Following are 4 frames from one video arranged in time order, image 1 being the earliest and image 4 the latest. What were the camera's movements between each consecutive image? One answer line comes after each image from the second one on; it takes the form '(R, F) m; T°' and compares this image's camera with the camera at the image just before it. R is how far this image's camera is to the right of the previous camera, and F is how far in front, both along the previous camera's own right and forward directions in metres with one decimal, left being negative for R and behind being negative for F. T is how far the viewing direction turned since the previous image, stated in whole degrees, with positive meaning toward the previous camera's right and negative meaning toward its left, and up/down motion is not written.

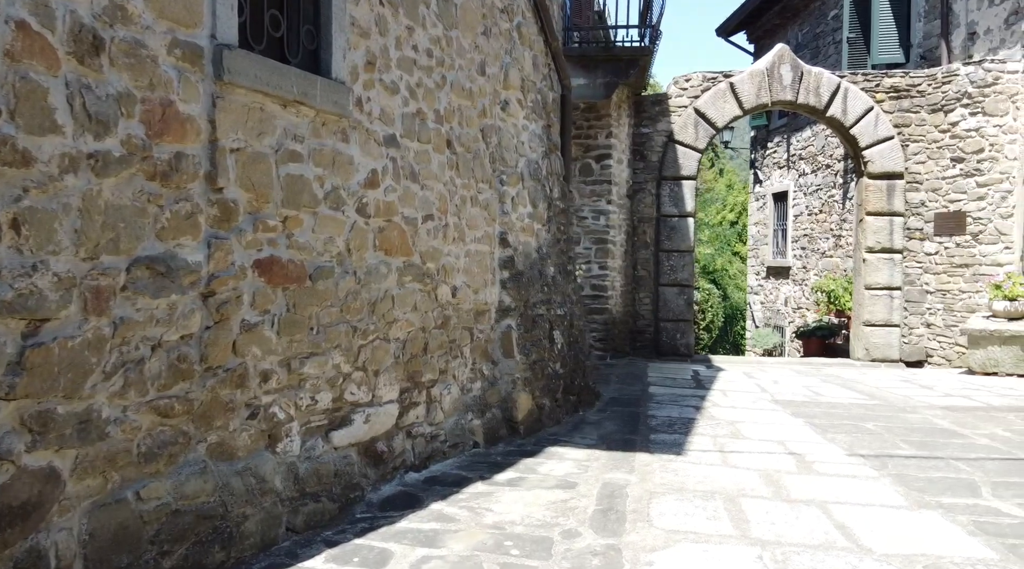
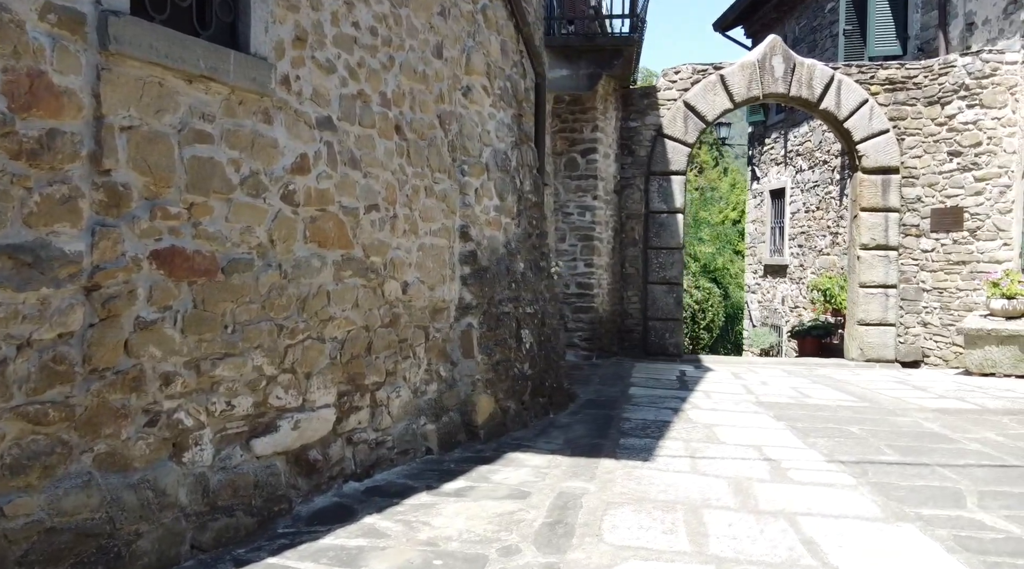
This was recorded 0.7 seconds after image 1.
(+0.2, +0.2) m; 0°
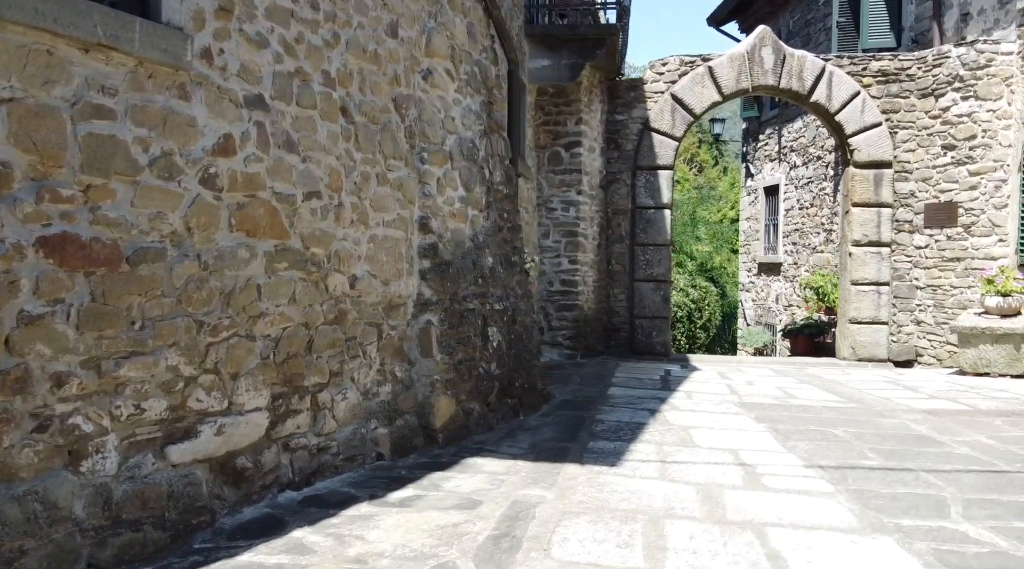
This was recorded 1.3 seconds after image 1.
(+0.2, +0.2) m; 0°
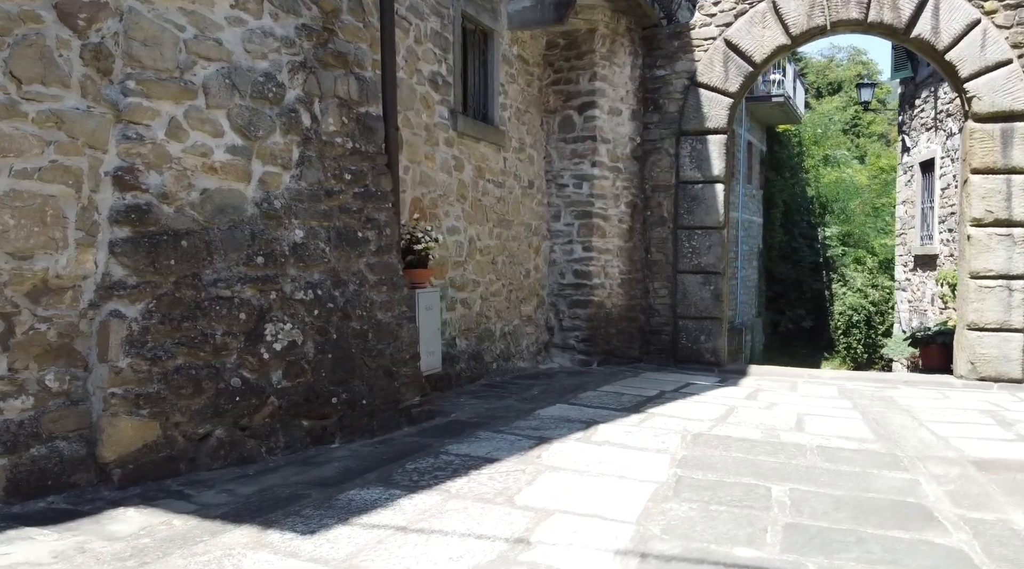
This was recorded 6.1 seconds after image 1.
(+1.5, +1.4) m; -14°
